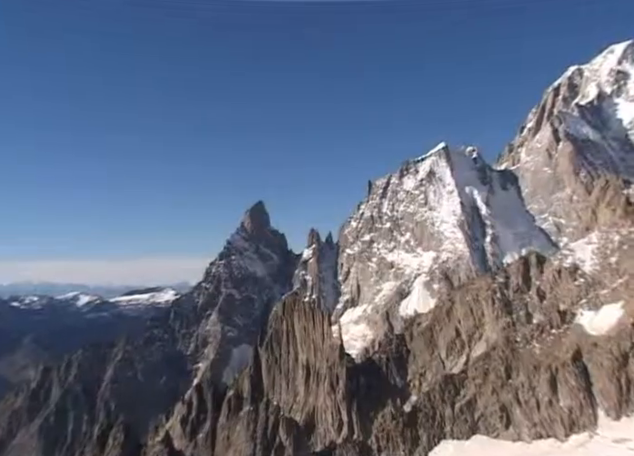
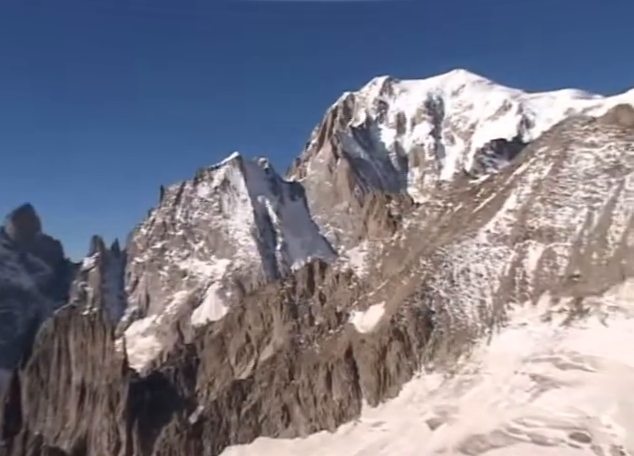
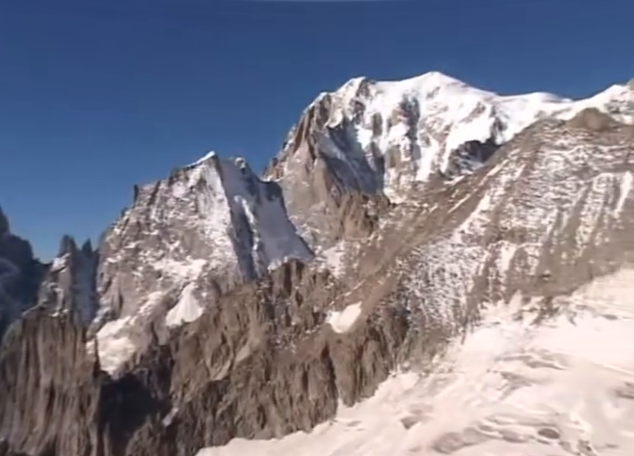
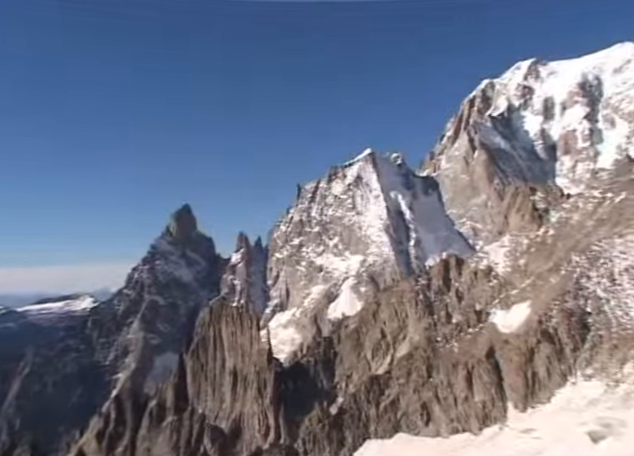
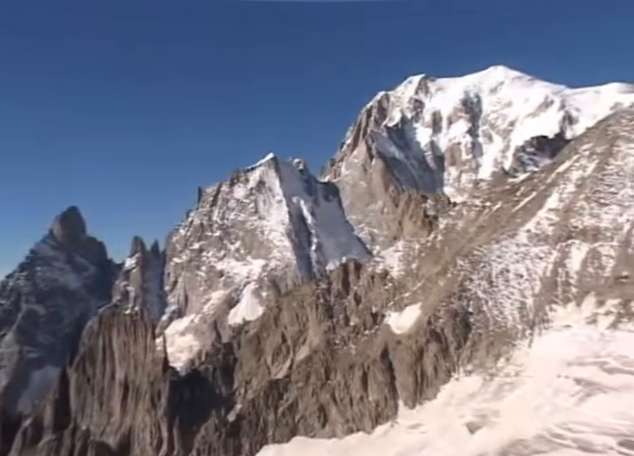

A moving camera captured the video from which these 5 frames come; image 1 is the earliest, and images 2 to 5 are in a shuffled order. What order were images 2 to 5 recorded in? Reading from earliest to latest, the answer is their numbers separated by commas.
4, 5, 2, 3
